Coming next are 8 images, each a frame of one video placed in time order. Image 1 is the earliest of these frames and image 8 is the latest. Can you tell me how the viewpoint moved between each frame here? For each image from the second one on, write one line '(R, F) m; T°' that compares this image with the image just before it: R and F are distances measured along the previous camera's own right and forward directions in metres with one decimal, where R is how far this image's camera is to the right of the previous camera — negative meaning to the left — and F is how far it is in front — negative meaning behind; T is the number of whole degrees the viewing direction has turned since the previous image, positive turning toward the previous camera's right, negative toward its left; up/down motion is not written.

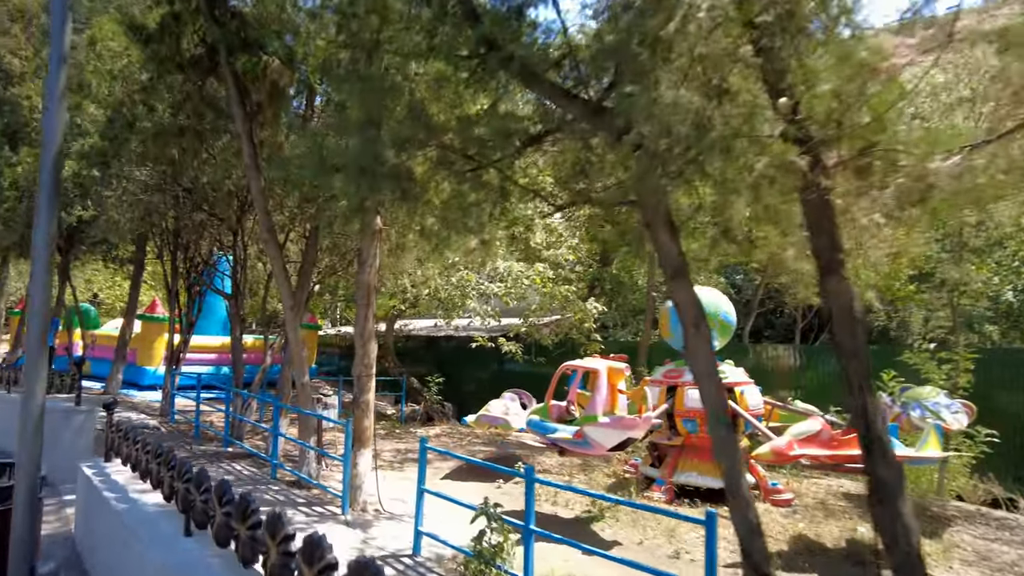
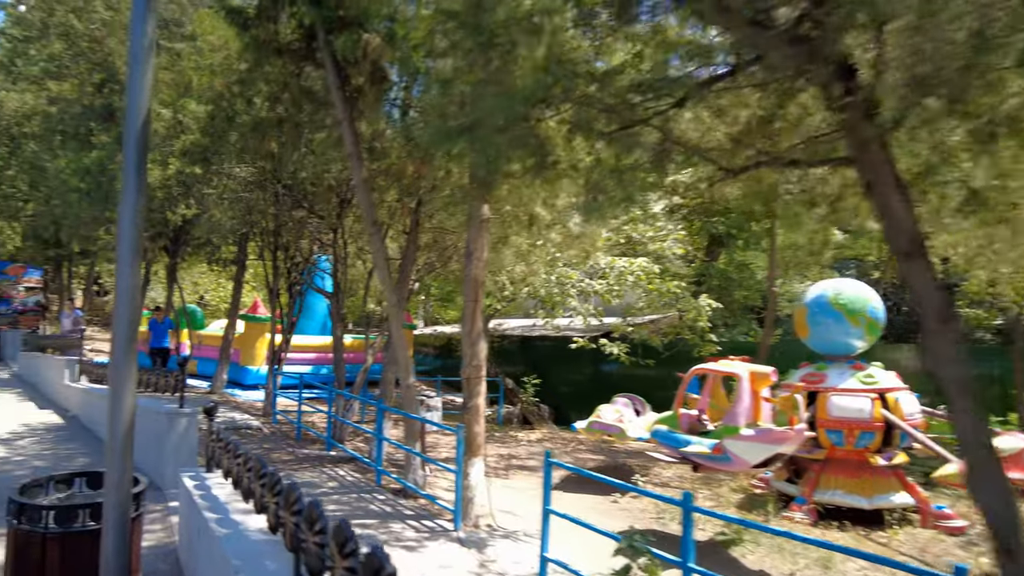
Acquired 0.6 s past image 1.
(-0.4, +0.8) m; -7°
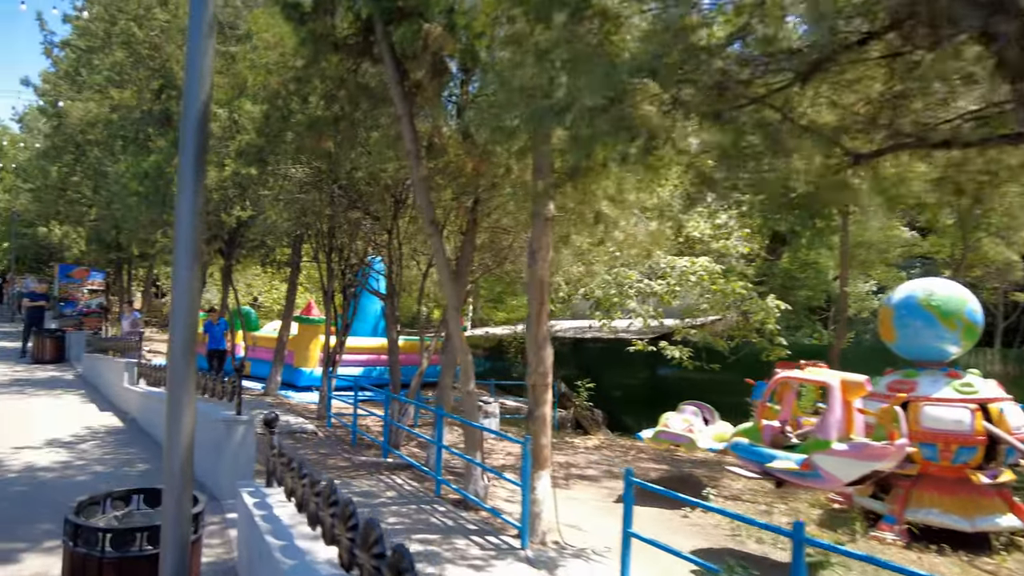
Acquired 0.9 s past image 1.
(-0.2, +0.4) m; -4°
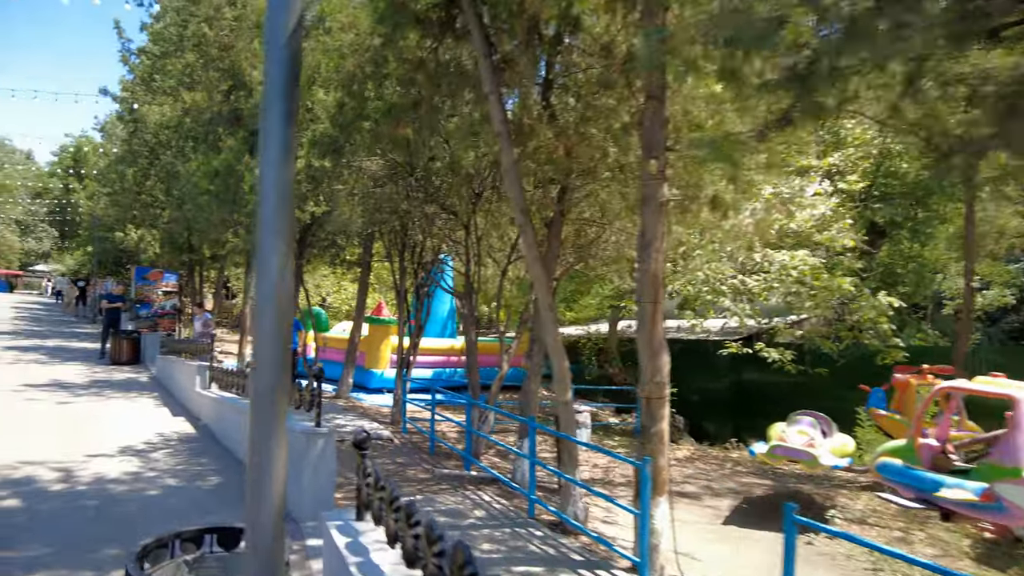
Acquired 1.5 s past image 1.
(-0.5, +0.8) m; -5°
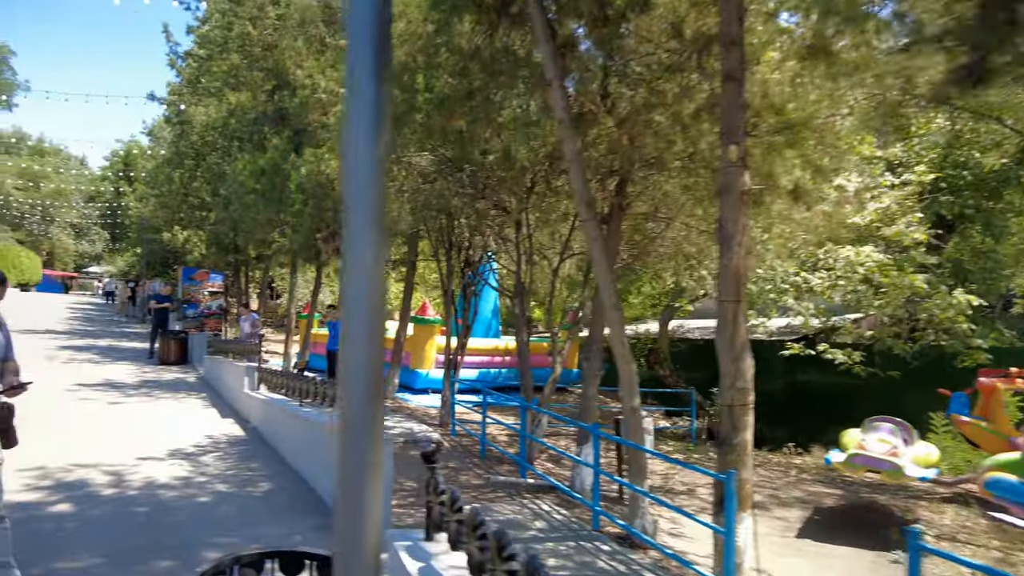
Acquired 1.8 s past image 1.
(-0.3, +0.4) m; -3°
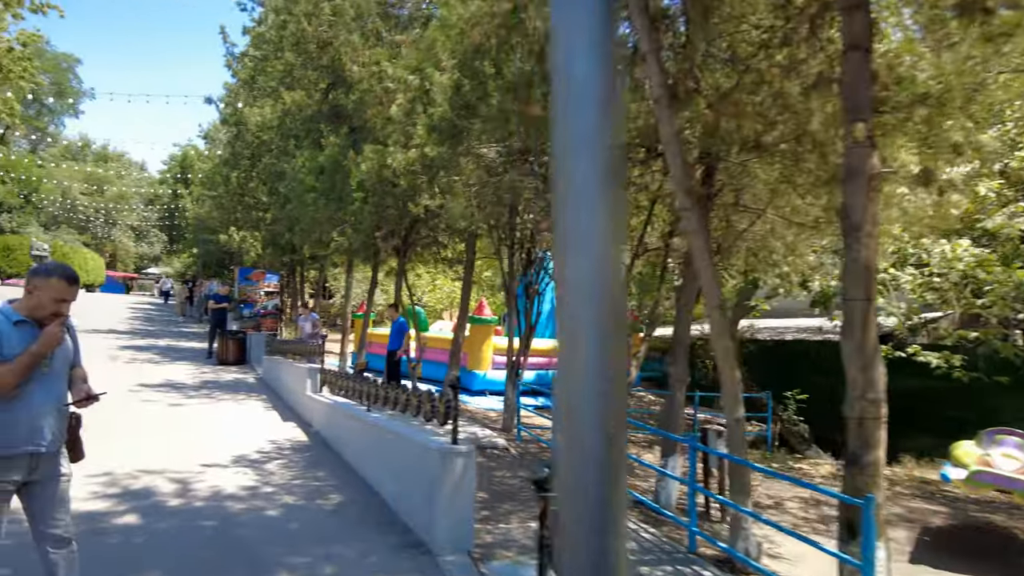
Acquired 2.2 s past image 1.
(-0.4, +0.5) m; -4°
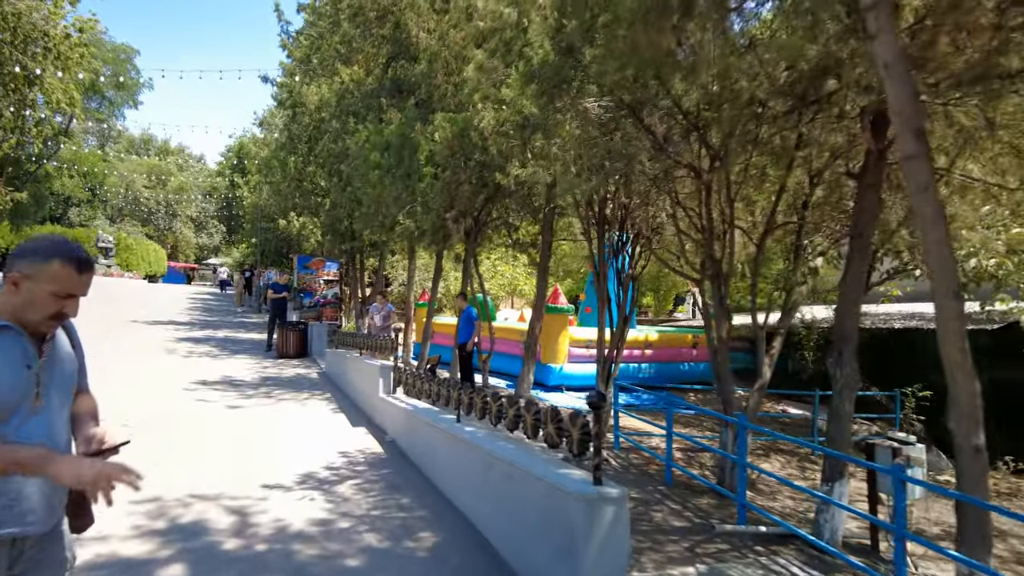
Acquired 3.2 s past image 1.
(-0.7, +1.4) m; -4°
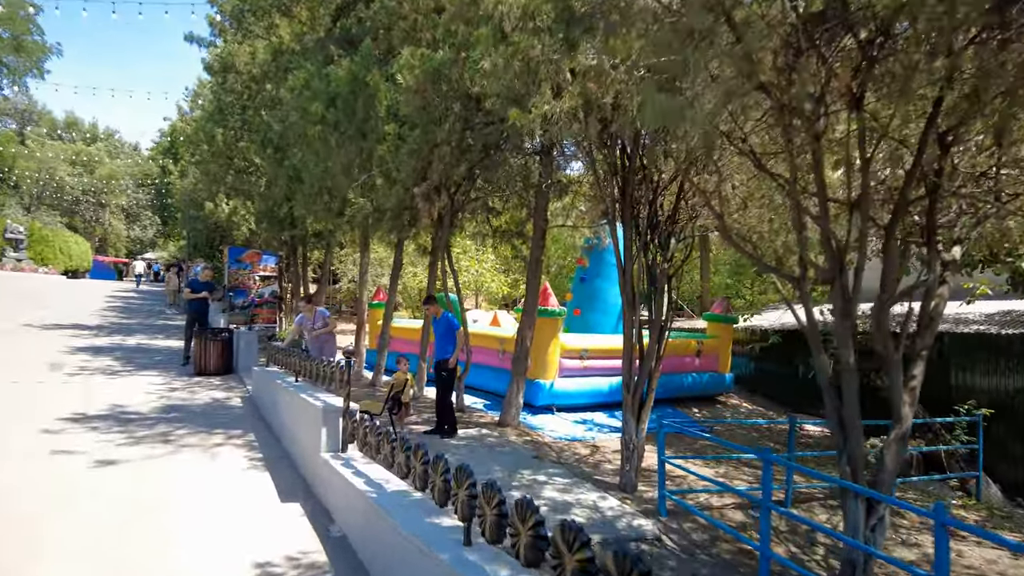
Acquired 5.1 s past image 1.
(-0.5, +2.9) m; +4°
